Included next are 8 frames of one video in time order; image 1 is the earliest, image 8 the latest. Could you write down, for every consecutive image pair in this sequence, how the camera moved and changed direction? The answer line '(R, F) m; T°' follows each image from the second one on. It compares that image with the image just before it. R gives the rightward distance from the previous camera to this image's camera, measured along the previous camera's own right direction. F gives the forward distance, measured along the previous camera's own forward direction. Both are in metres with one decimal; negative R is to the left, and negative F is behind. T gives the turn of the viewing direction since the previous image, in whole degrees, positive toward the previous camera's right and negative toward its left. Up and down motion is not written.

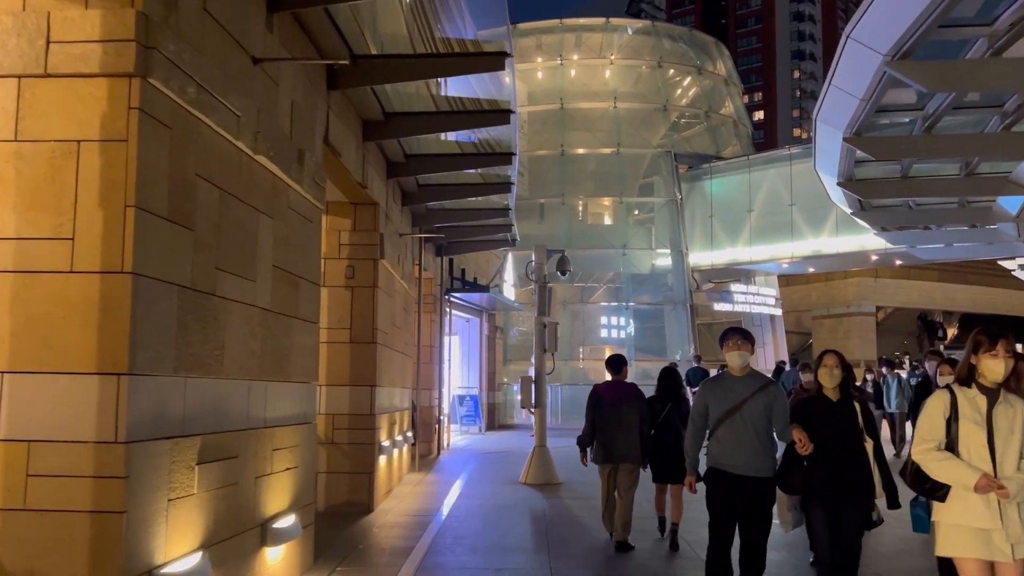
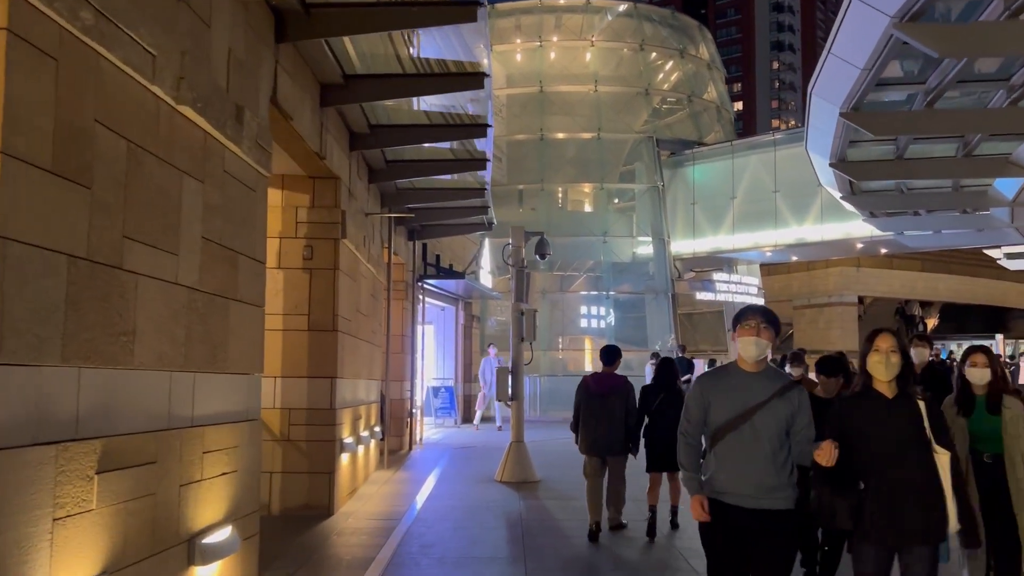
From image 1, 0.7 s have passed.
(+0.1, +0.8) m; +1°
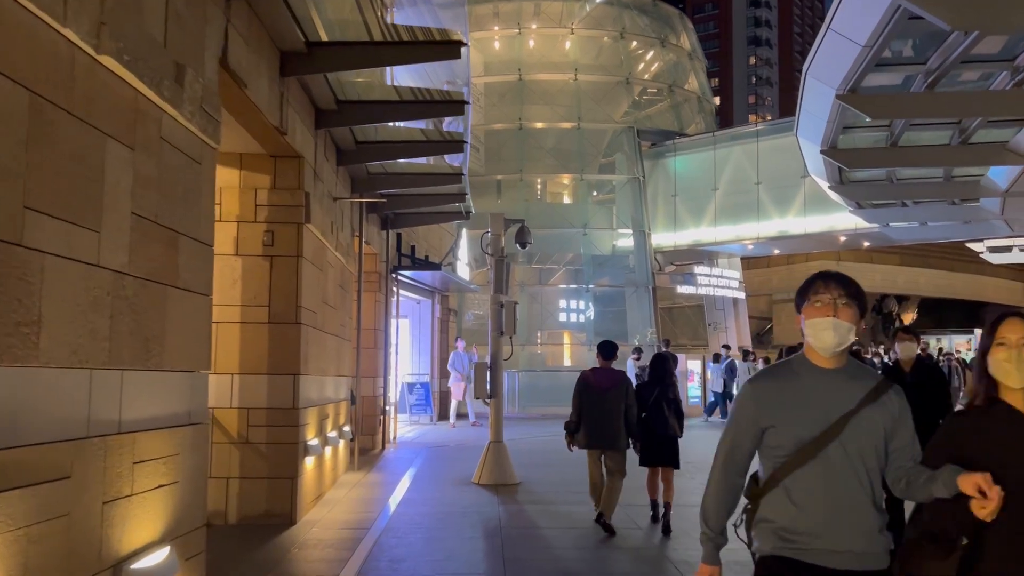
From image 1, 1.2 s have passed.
(0.0, +0.7) m; +2°
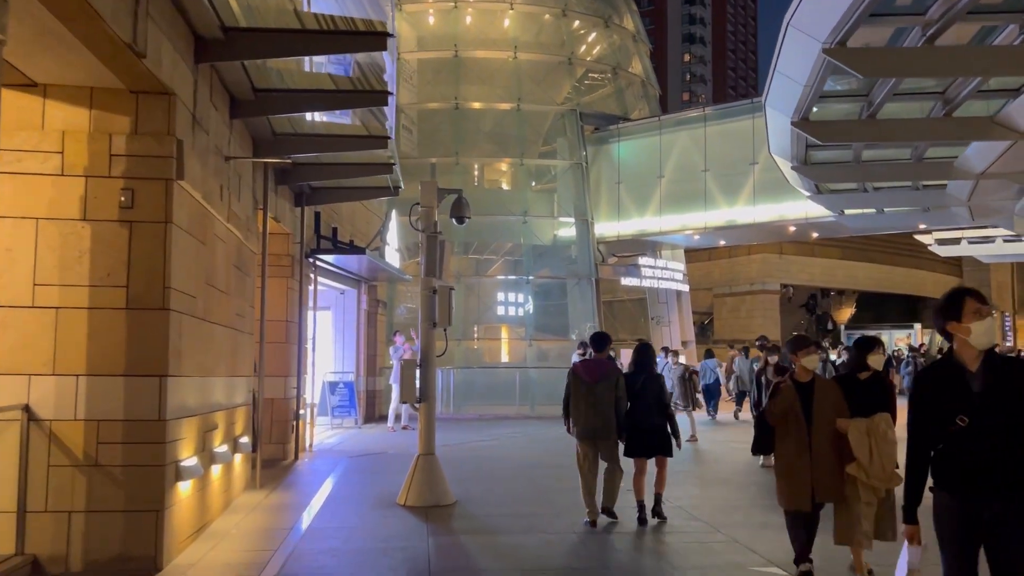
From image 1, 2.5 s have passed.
(0.0, +1.7) m; +4°
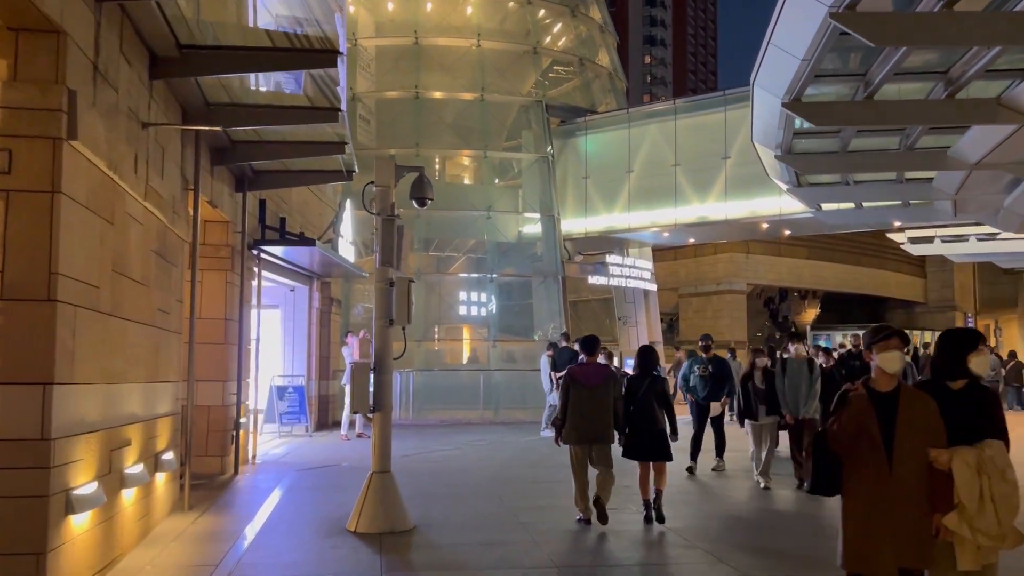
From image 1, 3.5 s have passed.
(-0.1, +1.1) m; +3°
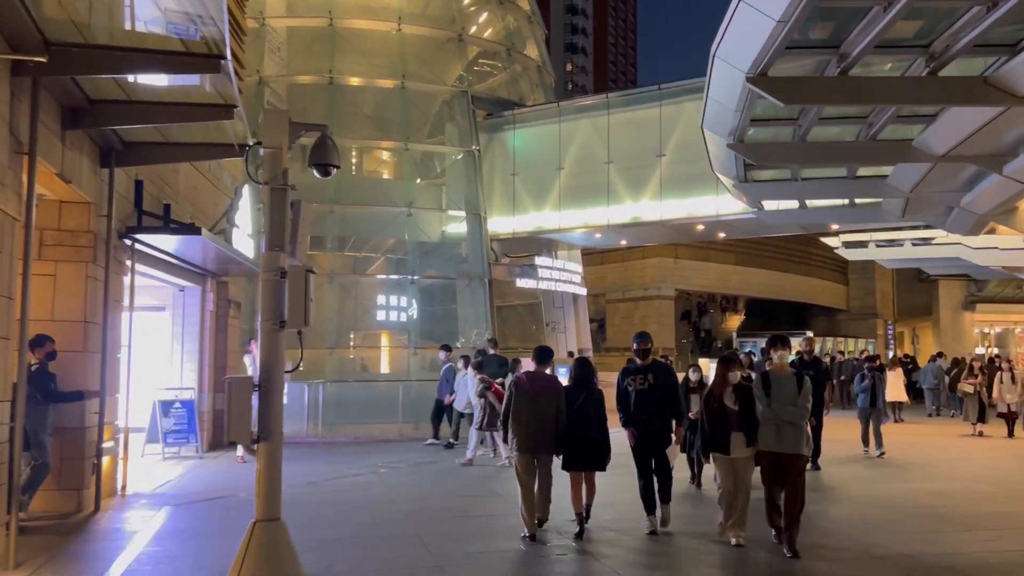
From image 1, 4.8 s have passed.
(-0.1, +1.6) m; +5°
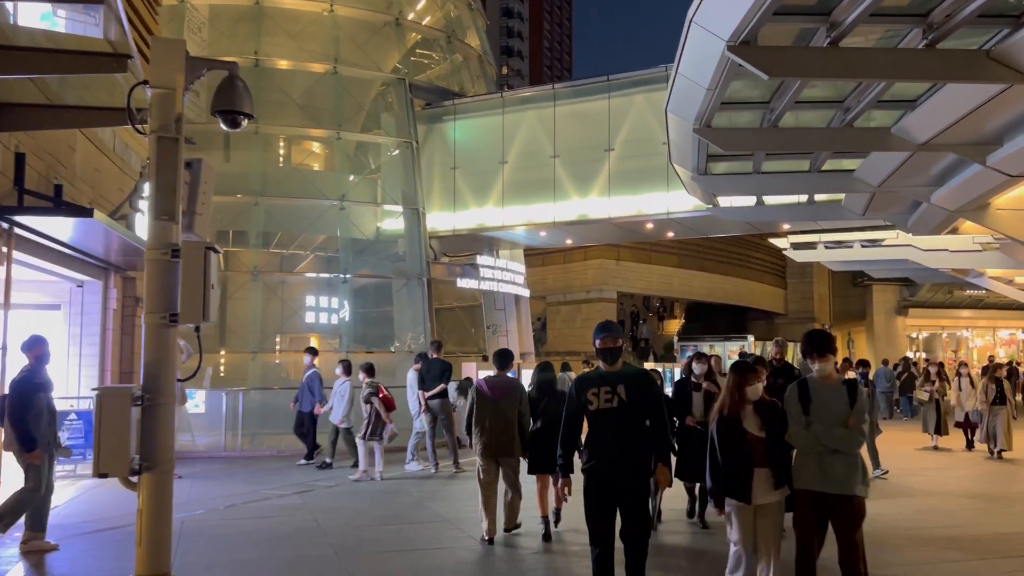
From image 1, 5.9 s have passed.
(-0.2, +1.3) m; +5°
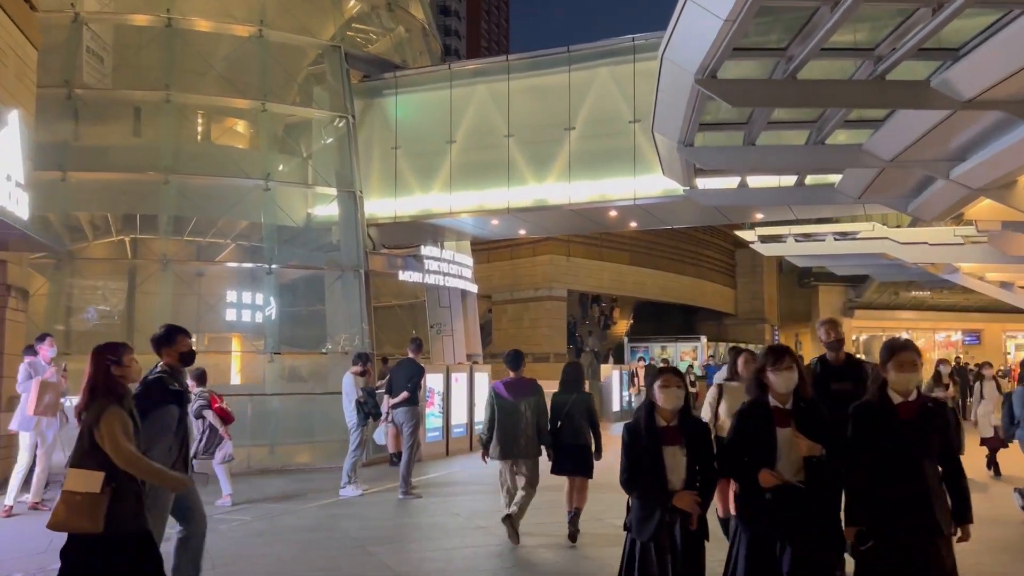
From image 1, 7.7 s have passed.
(-0.3, +2.2) m; +4°
